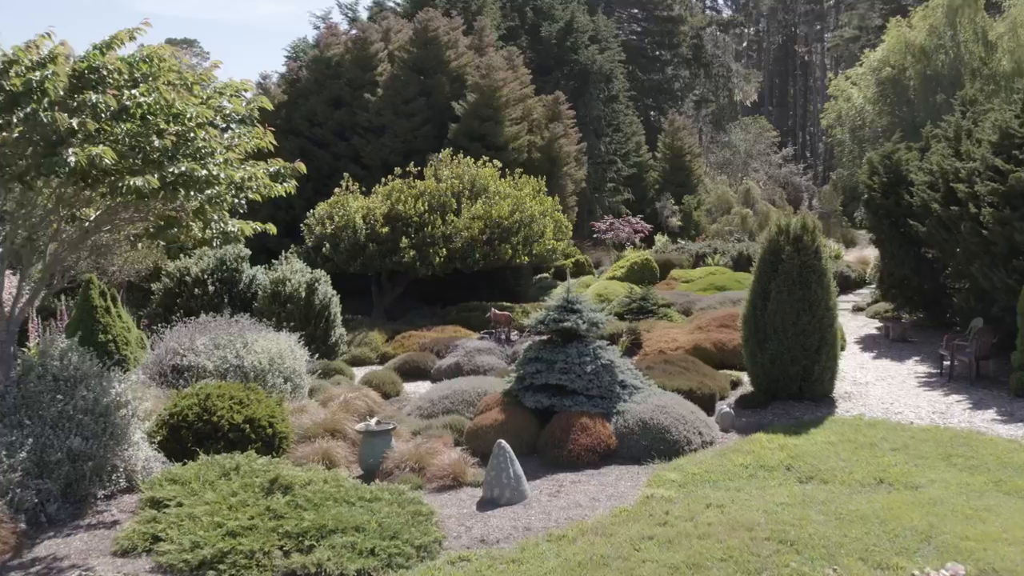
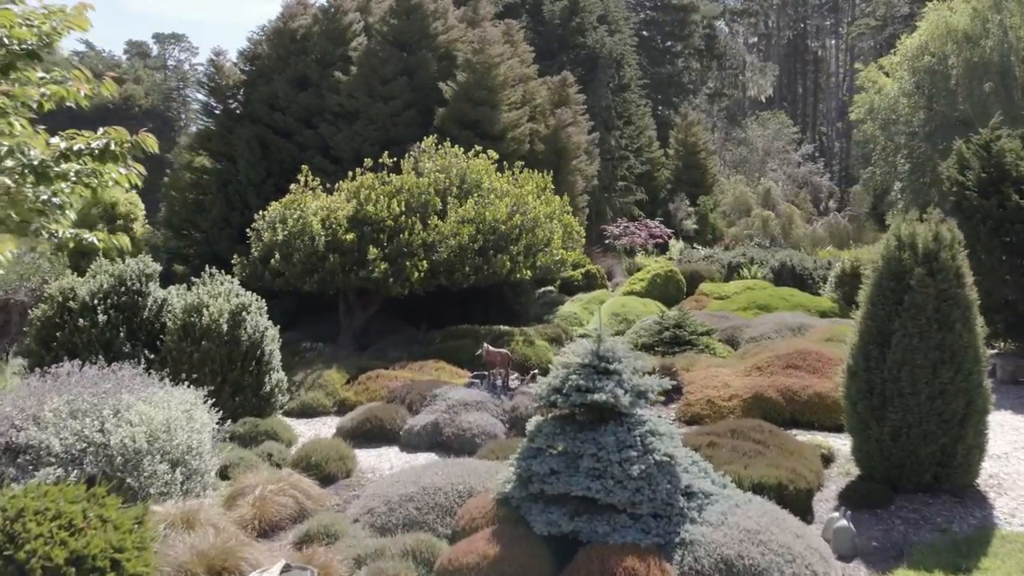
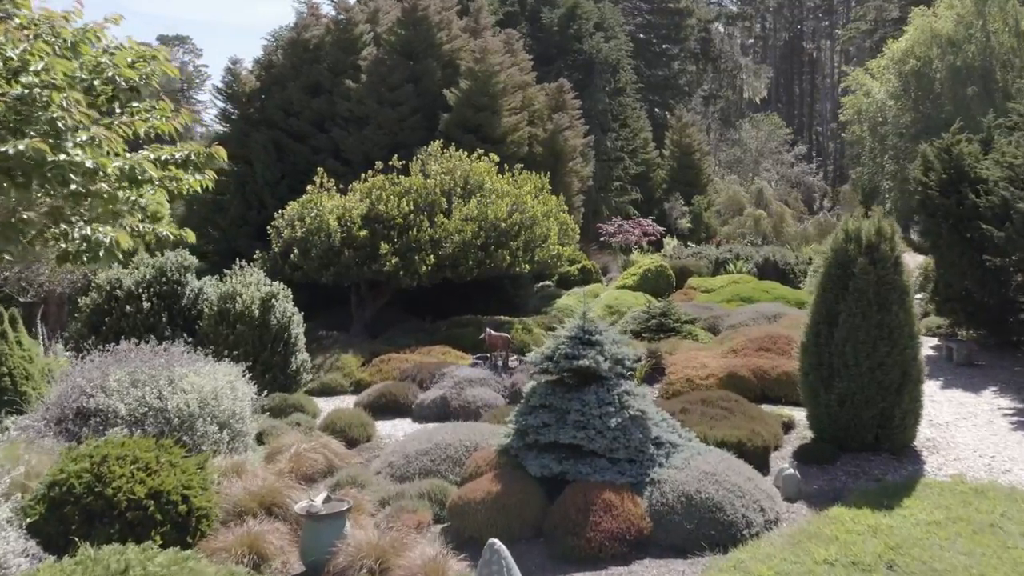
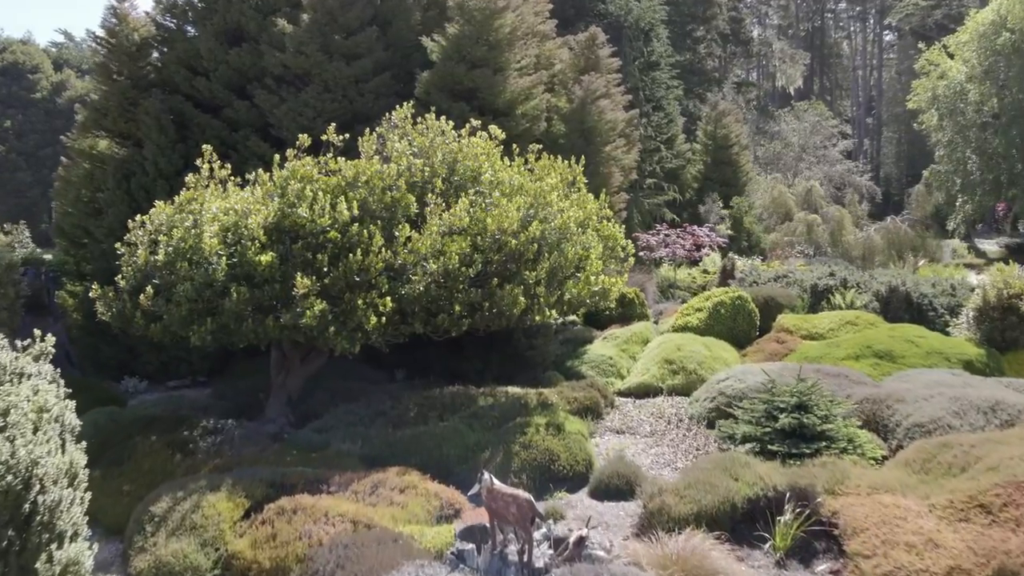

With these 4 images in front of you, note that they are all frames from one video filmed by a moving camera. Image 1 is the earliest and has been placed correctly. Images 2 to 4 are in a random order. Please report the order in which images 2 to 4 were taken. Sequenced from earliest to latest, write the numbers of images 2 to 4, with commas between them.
3, 2, 4
